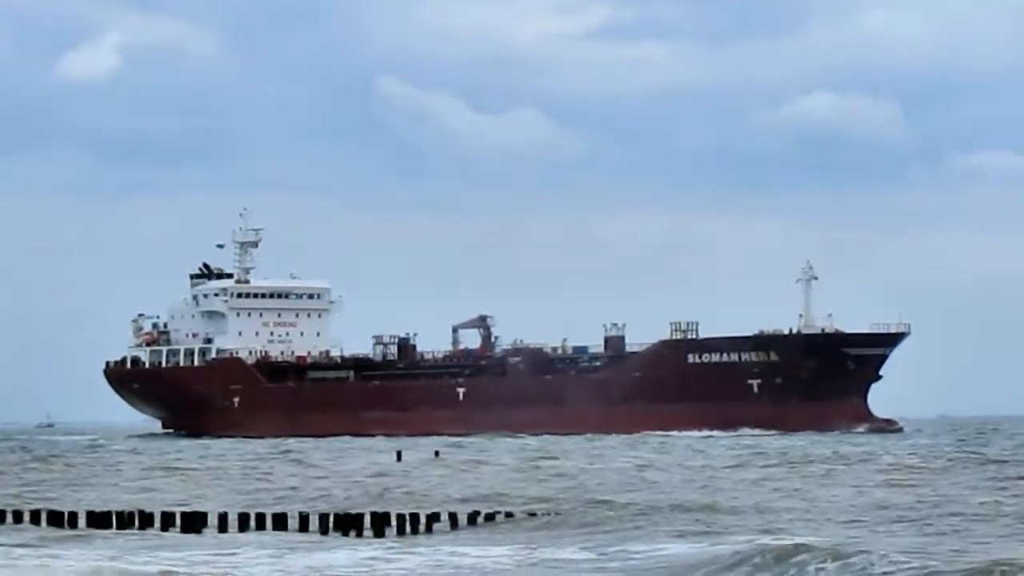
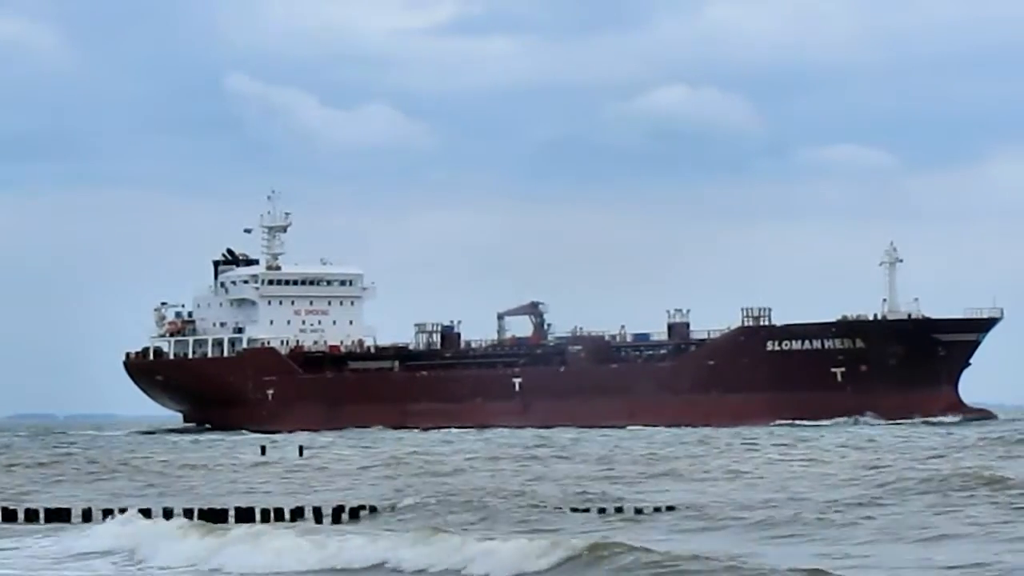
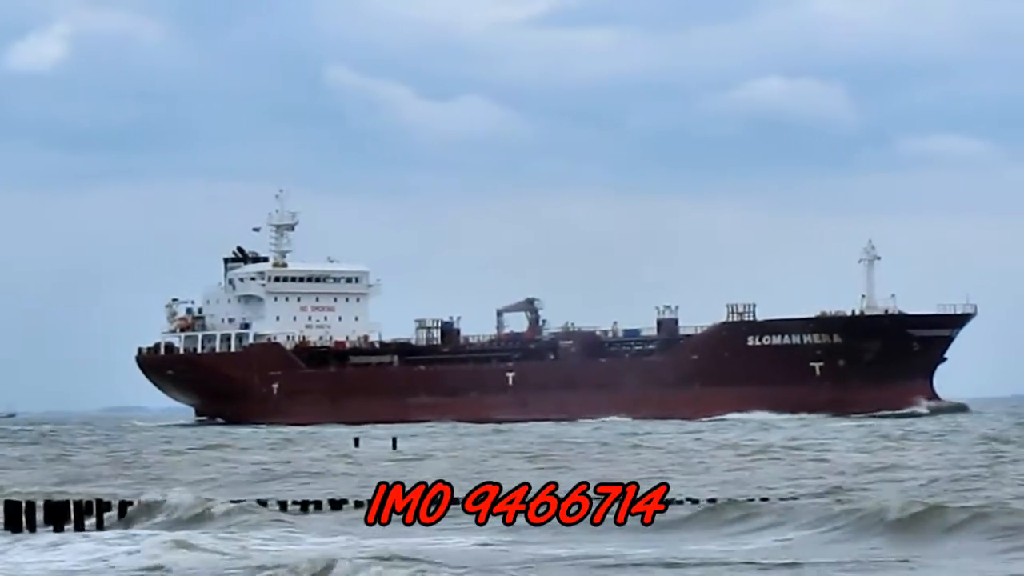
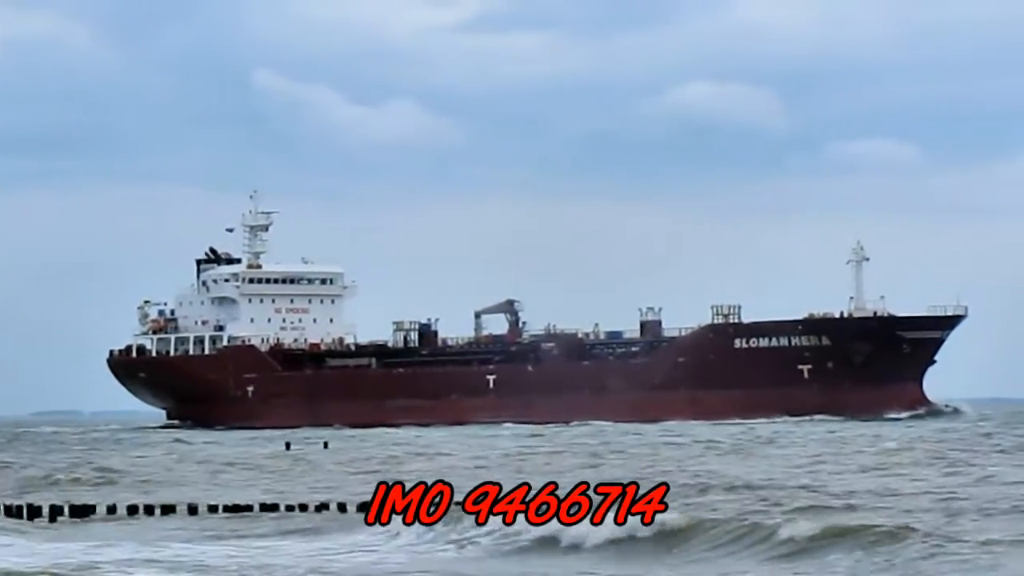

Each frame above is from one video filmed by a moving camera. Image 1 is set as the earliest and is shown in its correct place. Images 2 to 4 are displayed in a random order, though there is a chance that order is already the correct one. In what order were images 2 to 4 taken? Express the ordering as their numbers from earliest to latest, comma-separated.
3, 4, 2
